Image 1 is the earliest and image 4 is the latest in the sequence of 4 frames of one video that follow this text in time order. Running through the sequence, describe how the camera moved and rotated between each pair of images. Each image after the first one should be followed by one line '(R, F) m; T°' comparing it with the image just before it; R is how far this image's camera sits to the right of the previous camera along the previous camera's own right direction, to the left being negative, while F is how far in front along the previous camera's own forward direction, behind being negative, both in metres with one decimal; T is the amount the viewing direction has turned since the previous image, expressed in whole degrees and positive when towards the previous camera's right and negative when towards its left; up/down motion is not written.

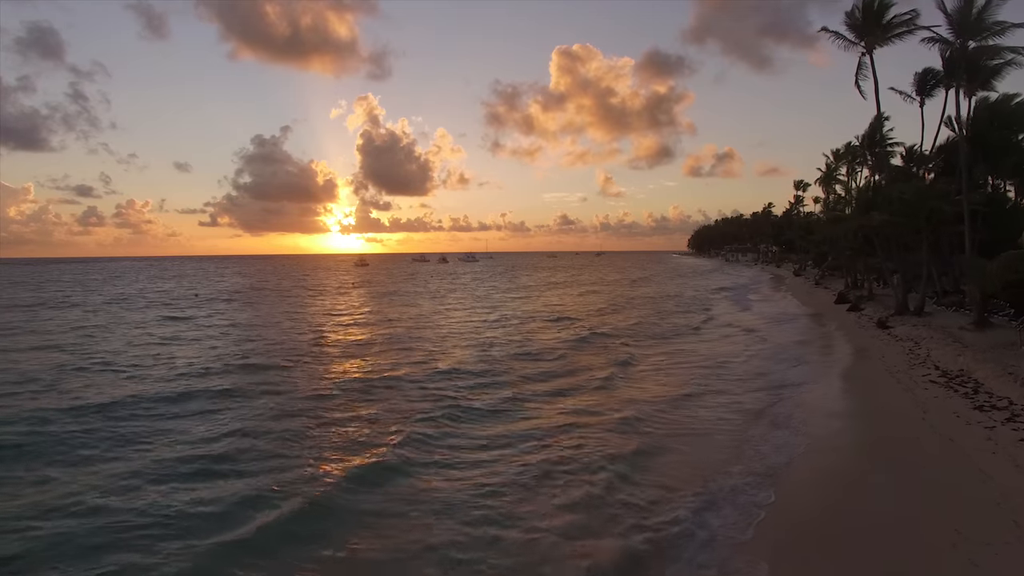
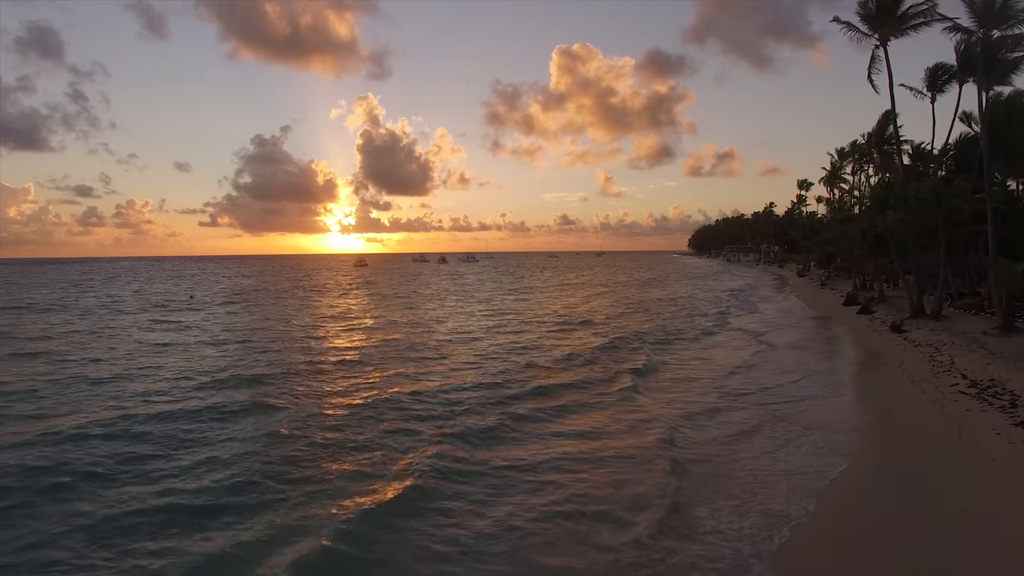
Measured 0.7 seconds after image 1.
(0.0, +0.9) m; 0°
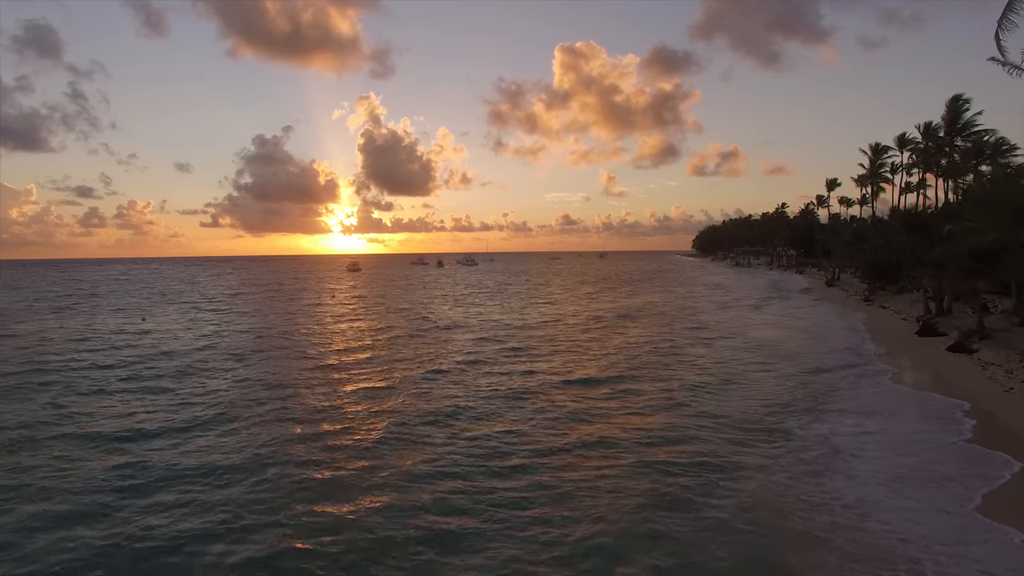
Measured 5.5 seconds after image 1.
(-0.4, +6.1) m; 0°
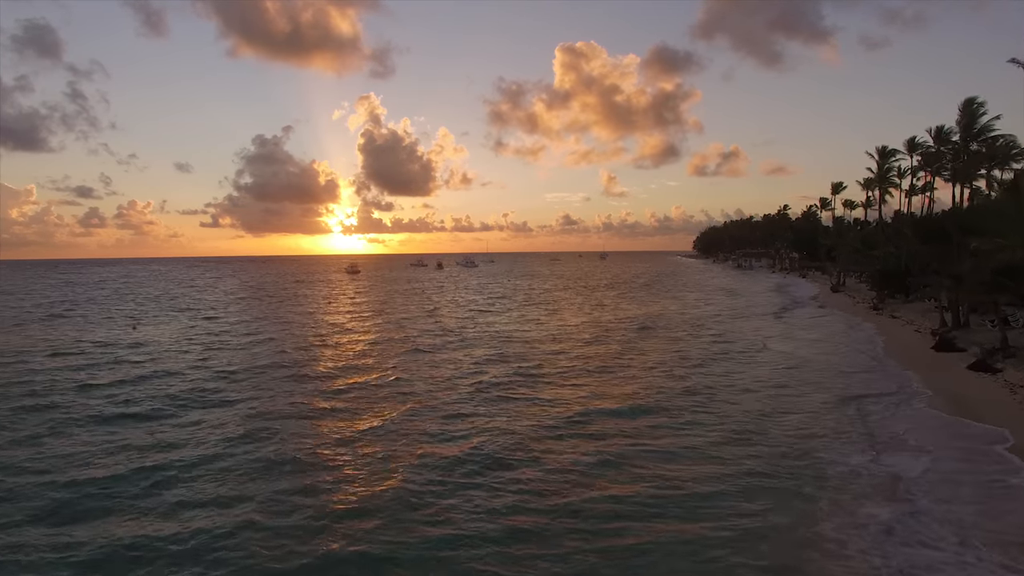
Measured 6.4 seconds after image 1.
(-0.1, +1.3) m; 0°
